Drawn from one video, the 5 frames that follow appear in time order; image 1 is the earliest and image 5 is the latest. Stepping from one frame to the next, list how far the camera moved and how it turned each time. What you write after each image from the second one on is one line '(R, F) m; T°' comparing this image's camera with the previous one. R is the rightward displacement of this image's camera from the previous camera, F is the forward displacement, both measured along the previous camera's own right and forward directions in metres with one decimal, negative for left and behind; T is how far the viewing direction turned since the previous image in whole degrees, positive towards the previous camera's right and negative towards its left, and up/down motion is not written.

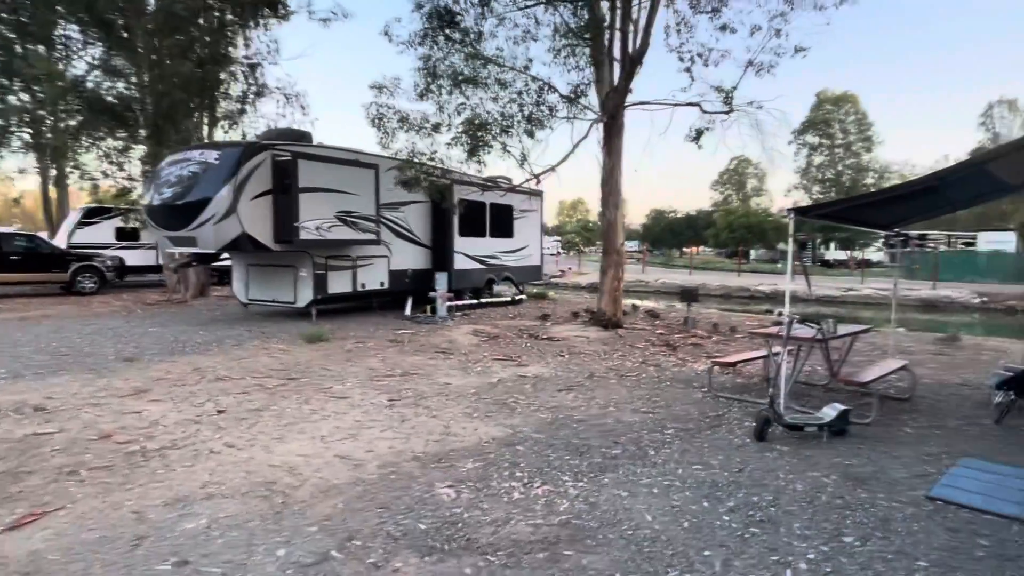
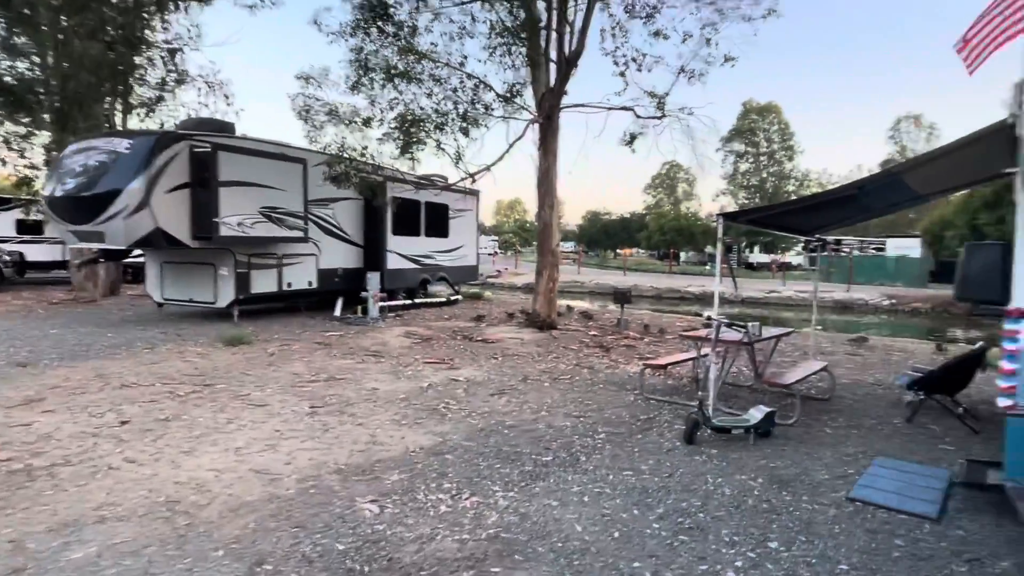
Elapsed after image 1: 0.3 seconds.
(+0.1, +0.2) m; +6°
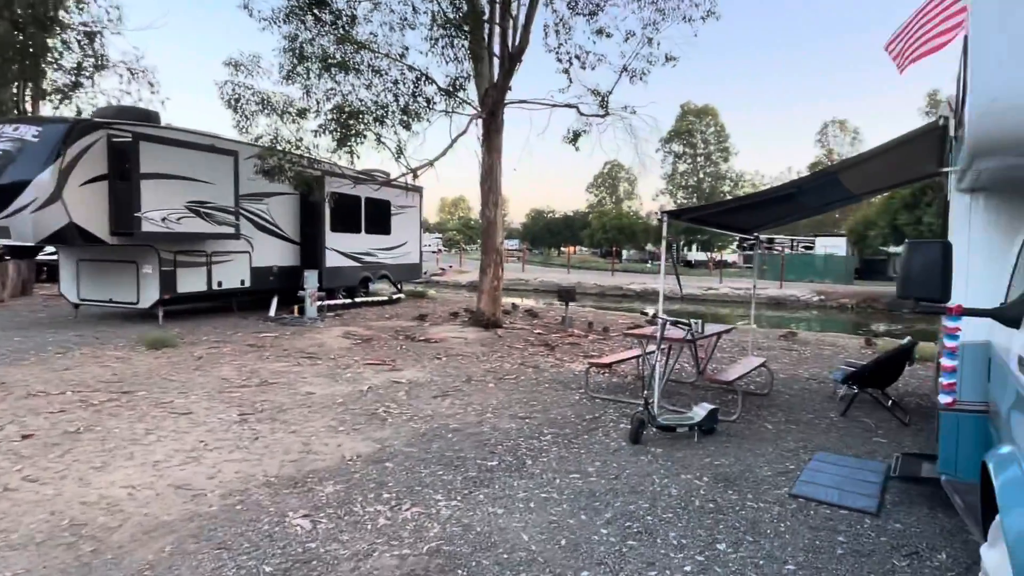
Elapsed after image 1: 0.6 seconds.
(0.0, +0.2) m; +5°
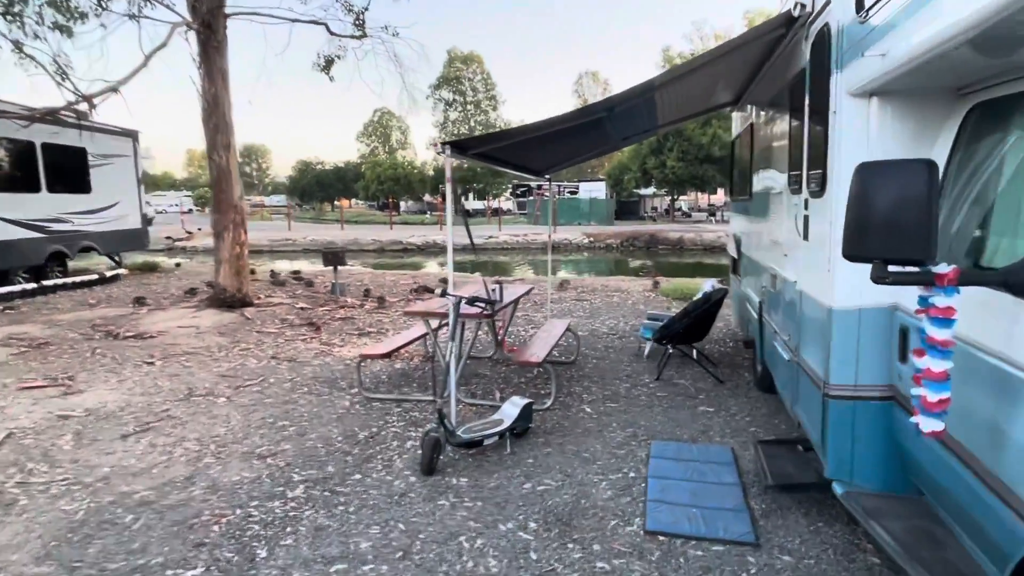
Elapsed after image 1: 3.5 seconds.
(+0.4, +1.7) m; +20°
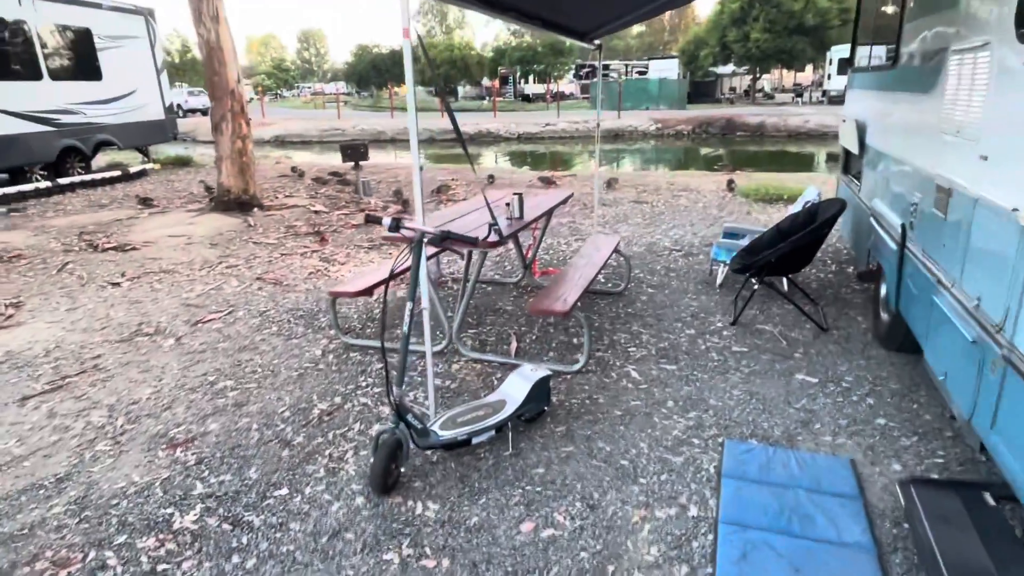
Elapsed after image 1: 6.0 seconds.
(+0.3, +1.5) m; -6°
